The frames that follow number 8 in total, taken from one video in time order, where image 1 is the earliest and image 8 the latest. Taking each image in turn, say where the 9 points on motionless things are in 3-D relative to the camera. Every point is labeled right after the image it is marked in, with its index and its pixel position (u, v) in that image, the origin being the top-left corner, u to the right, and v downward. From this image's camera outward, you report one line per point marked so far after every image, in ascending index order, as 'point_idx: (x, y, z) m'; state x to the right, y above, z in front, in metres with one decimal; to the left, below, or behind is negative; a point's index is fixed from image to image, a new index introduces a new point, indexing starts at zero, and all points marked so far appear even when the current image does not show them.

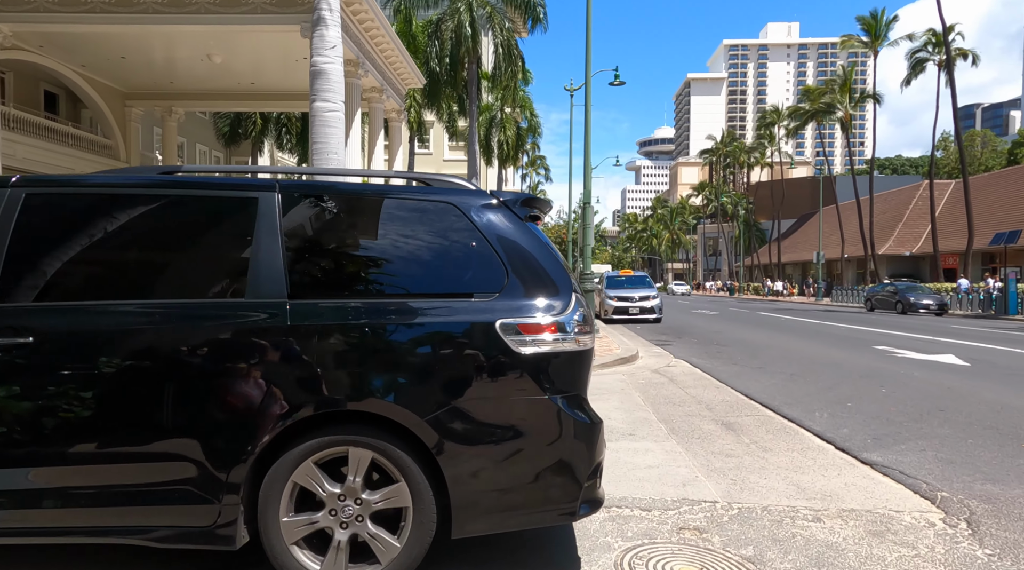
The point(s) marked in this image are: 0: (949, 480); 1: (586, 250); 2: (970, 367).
0: (+3.2, -1.4, +5.1) m
1: (+1.8, +0.8, +16.9) m
2: (+7.2, -1.3, +11.2) m
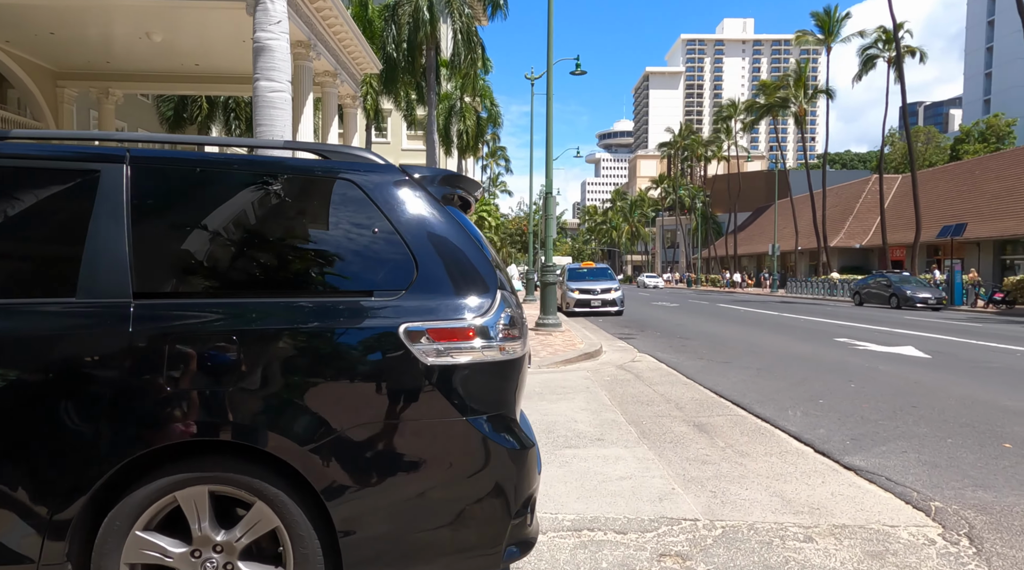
0: (+2.9, -1.4, +4.8) m
1: (+0.8, +1.0, +16.5) m
2: (+6.6, -1.1, +11.1) m
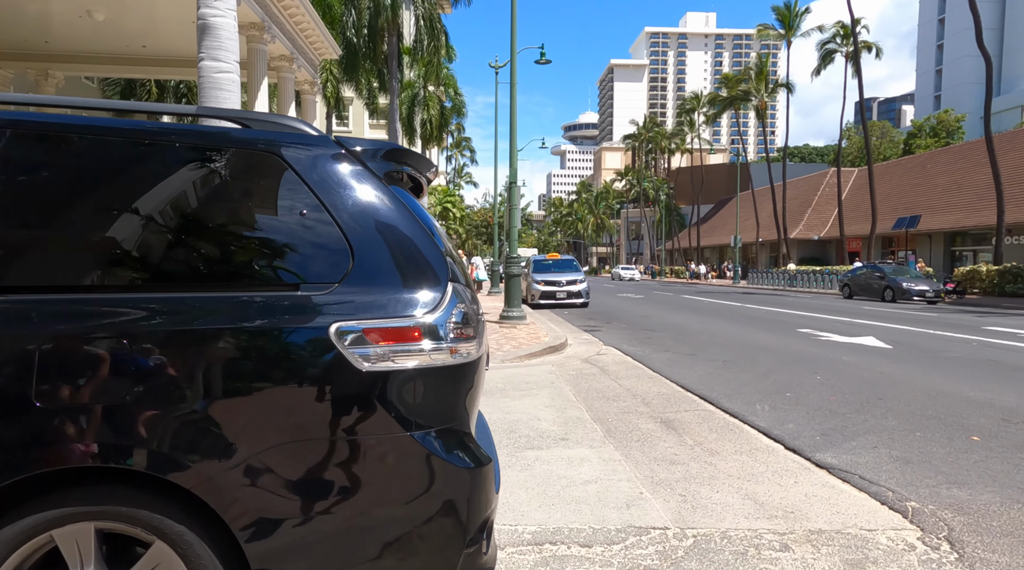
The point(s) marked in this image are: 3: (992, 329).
0: (+2.6, -1.3, +4.6) m
1: (0.0, +1.2, +16.2) m
2: (+6.0, -1.0, +11.1) m
3: (+9.4, -0.9, +13.8) m
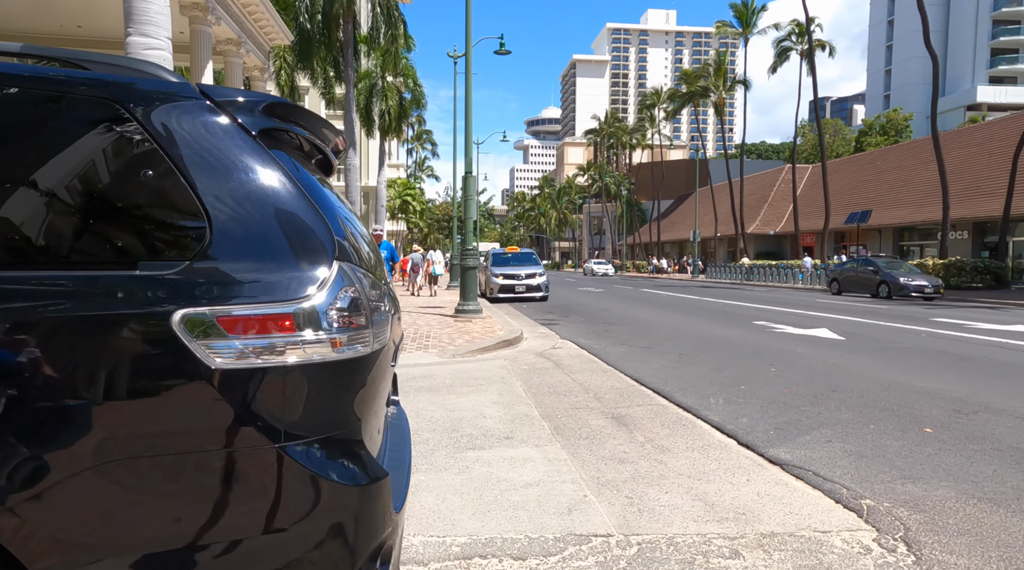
0: (+2.2, -1.2, +4.4) m
1: (-1.0, +1.3, +15.8) m
2: (+5.3, -0.9, +11.1) m
3: (+8.5, -0.7, +14.0) m
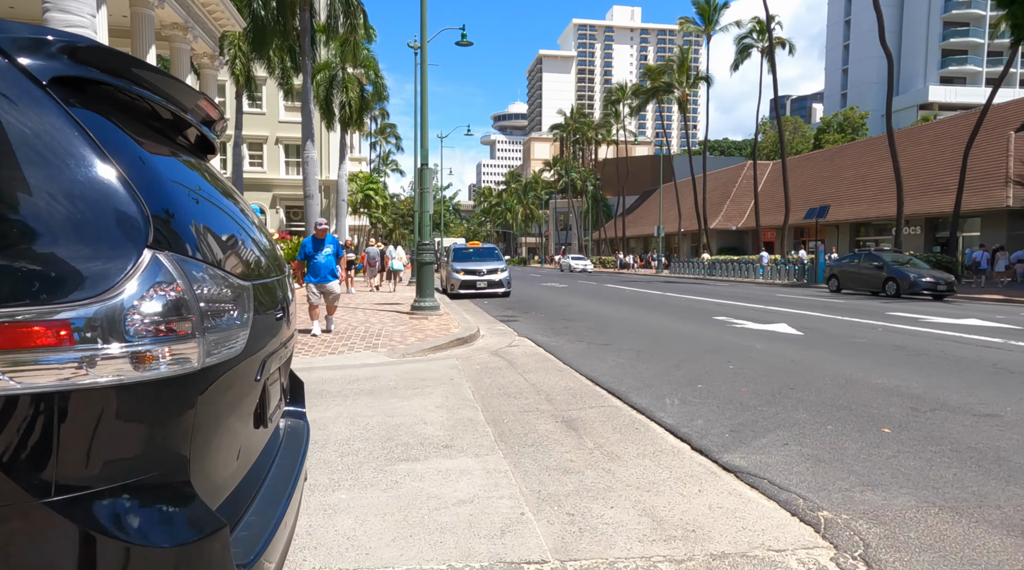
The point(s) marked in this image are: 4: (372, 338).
0: (+1.9, -1.2, +4.2) m
1: (-1.9, +1.4, +15.3) m
2: (+4.5, -0.8, +11.0) m
3: (+7.7, -0.6, +14.0) m
4: (-2.2, -0.8, +11.0) m
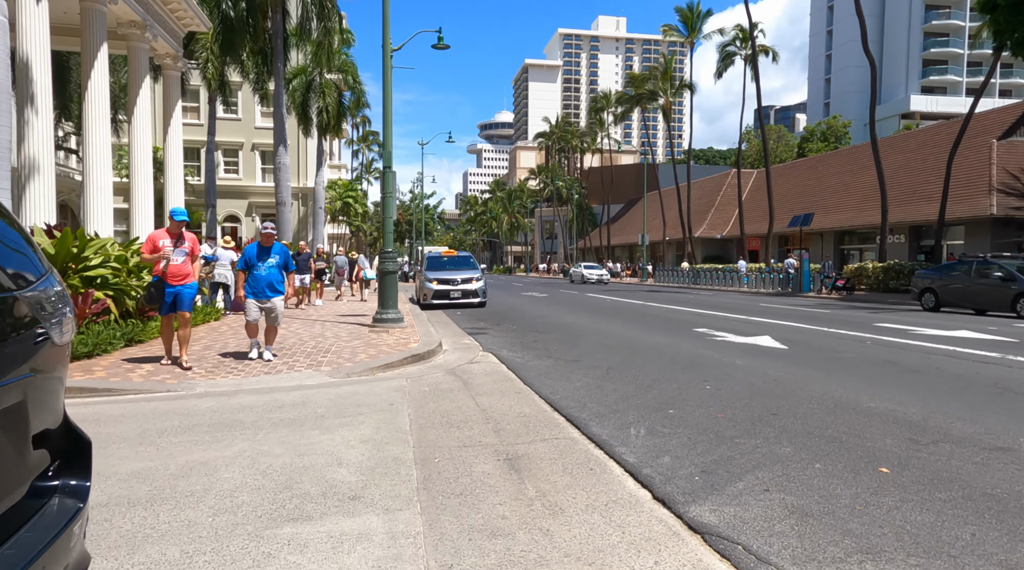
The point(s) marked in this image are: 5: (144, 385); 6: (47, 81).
0: (+1.4, -1.3, +3.3) m
1: (-2.6, +1.2, +14.4) m
2: (+4.0, -0.9, +10.2) m
3: (+7.1, -0.8, +13.3) m
4: (-2.8, -1.0, +10.1) m
5: (-4.0, -1.1, +7.8) m
6: (-11.3, +4.9, +17.2) m
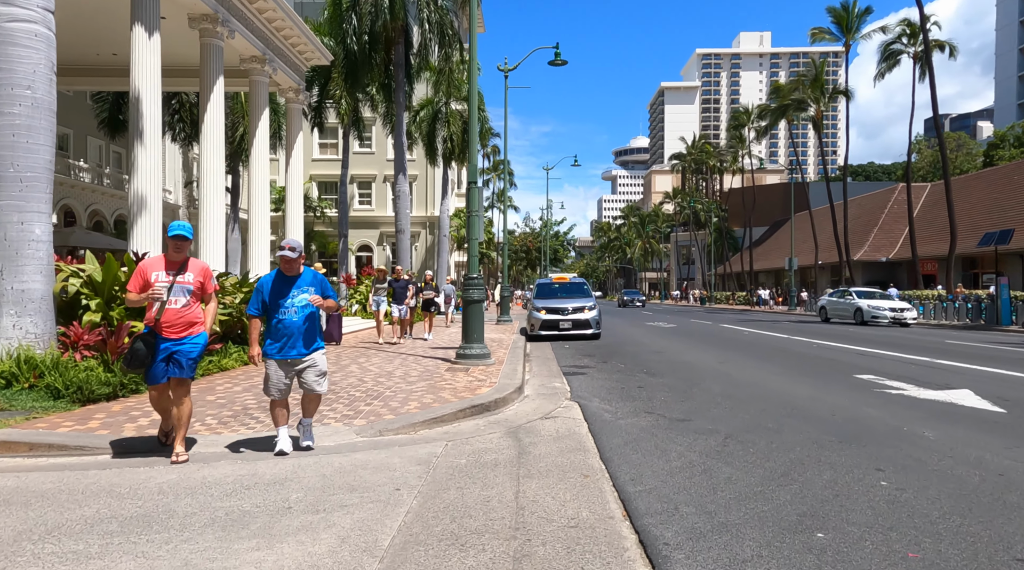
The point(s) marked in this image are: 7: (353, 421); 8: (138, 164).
0: (+1.1, -1.4, +0.8) m
1: (-0.7, +0.6, +12.6) m
2: (+4.9, -1.3, +7.1) m
3: (+8.5, -1.2, +9.5) m
4: (-1.7, -1.4, +8.3) m
5: (-3.4, -1.4, +6.3) m
6: (-8.7, +4.2, +17.2) m
7: (-1.7, -1.4, +7.4) m
8: (-8.9, +2.9, +16.7) m
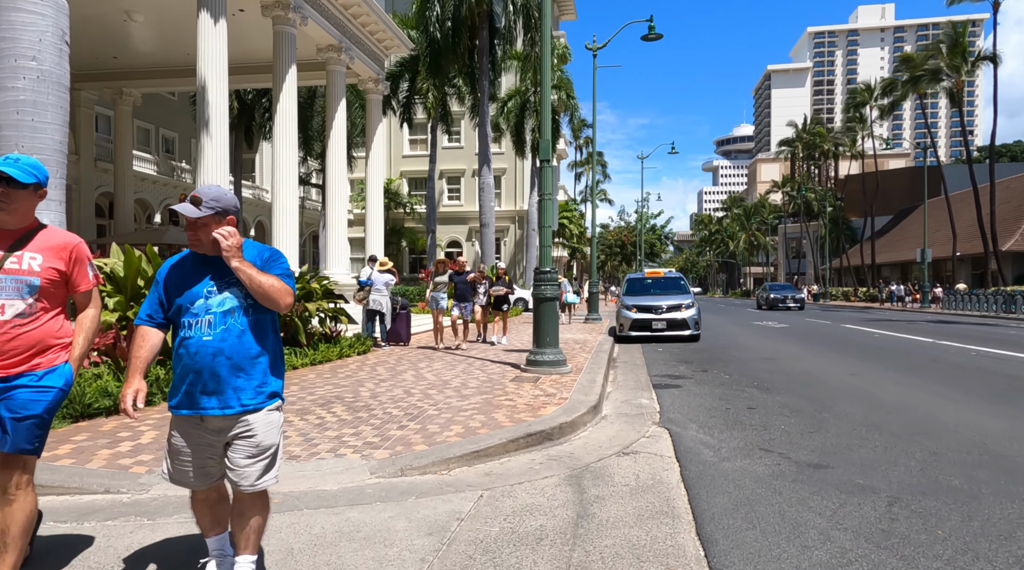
0: (+0.7, -1.3, -1.1) m
1: (+0.5, +0.7, +10.9) m
2: (+5.3, -1.2, +4.6) m
3: (+9.3, -1.1, +6.5) m
4: (-1.1, -1.3, +6.7) m
5: (-3.0, -1.4, +5.0) m
6: (-6.7, +4.3, +16.4) m
7: (-1.1, -1.4, +5.8) m
8: (-7.0, +2.9, +16.0) m
